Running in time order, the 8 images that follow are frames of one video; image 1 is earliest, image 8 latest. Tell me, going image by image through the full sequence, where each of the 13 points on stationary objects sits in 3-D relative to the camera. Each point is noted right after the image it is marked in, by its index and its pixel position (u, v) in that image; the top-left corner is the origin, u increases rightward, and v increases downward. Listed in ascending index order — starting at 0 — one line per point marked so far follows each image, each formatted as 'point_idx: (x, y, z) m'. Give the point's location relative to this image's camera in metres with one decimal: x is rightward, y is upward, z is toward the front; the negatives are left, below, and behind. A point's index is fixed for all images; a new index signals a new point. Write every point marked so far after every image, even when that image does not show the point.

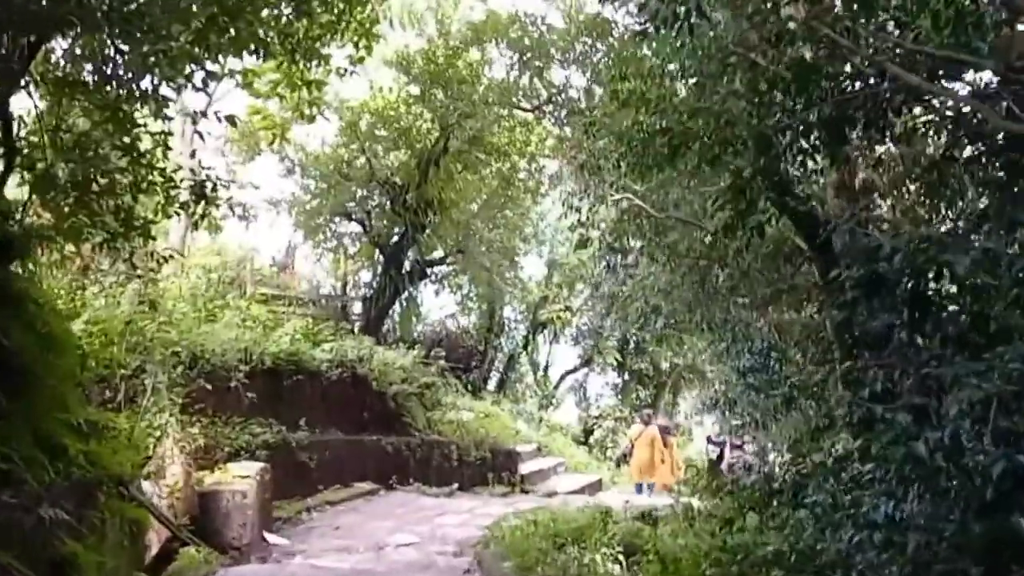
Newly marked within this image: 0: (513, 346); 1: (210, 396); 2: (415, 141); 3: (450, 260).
0: (-0.1, -0.3, +6.0) m
1: (-1.3, -0.5, +4.3) m
2: (-0.5, +0.9, +5.6) m
3: (-0.4, +0.2, +6.0) m
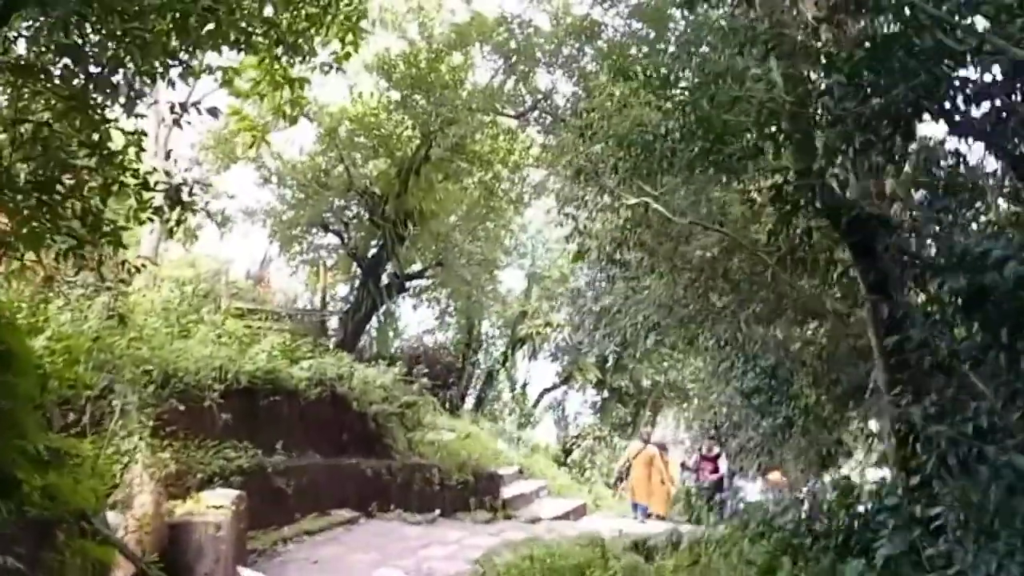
0: (-0.2, -0.4, +5.8) m
1: (-1.3, -0.5, +4.0) m
2: (-0.6, +0.8, +5.4) m
3: (-0.5, +0.1, +5.8) m
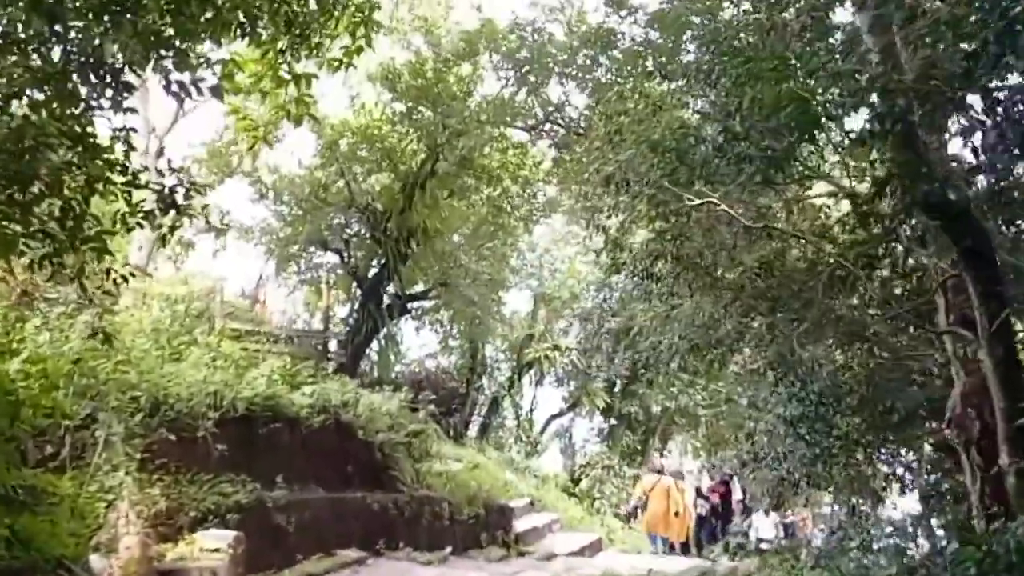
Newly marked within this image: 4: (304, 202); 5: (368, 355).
0: (-0.1, -0.5, +5.5) m
1: (-1.3, -0.6, +3.7) m
2: (-0.6, +0.7, +5.2) m
3: (-0.4, 0.0, +5.5) m
4: (-1.1, +0.4, +5.3) m
5: (-0.8, -0.3, +5.3) m
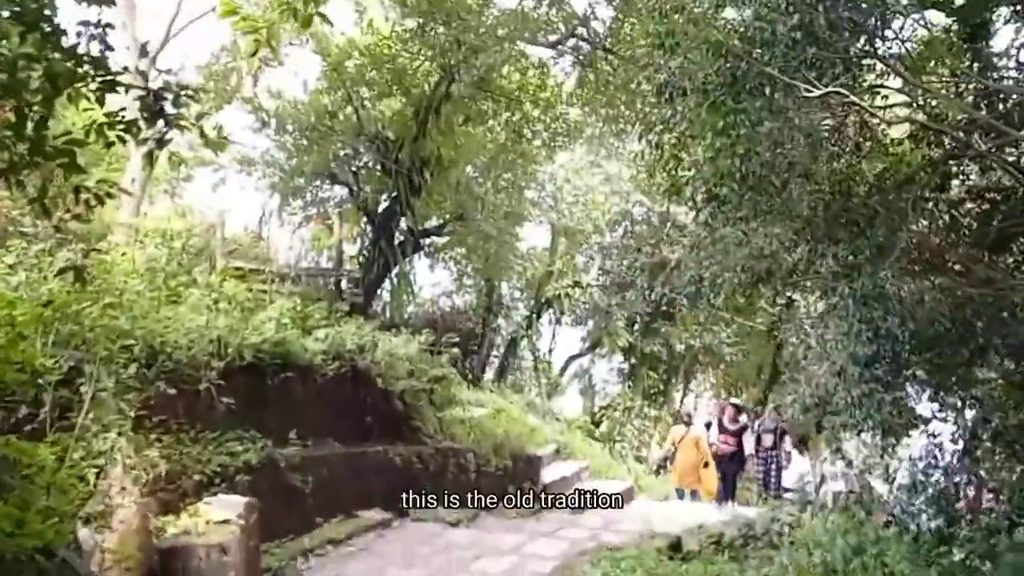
0: (0.0, -0.2, +5.2) m
1: (-1.2, -0.4, +3.4) m
2: (-0.5, +1.0, +4.8) m
3: (-0.3, +0.3, +5.2) m
4: (-1.0, +0.7, +4.9) m
5: (-0.6, 0.0, +5.0) m
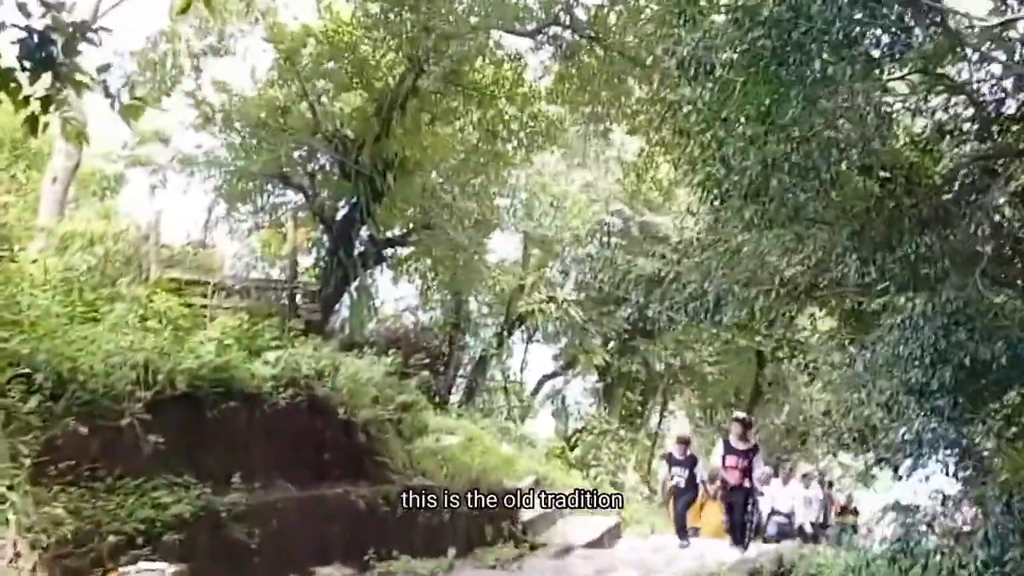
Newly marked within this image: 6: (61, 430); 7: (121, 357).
0: (-0.1, -0.3, +4.7) m
1: (-1.2, -0.4, +2.9) m
2: (-0.6, +0.9, +4.3) m
3: (-0.5, +0.2, +4.7) m
4: (-1.1, +0.7, +4.4) m
5: (-0.8, -0.1, +4.5) m
6: (-1.3, -0.4, +3.1) m
7: (-1.5, -0.3, +4.0) m
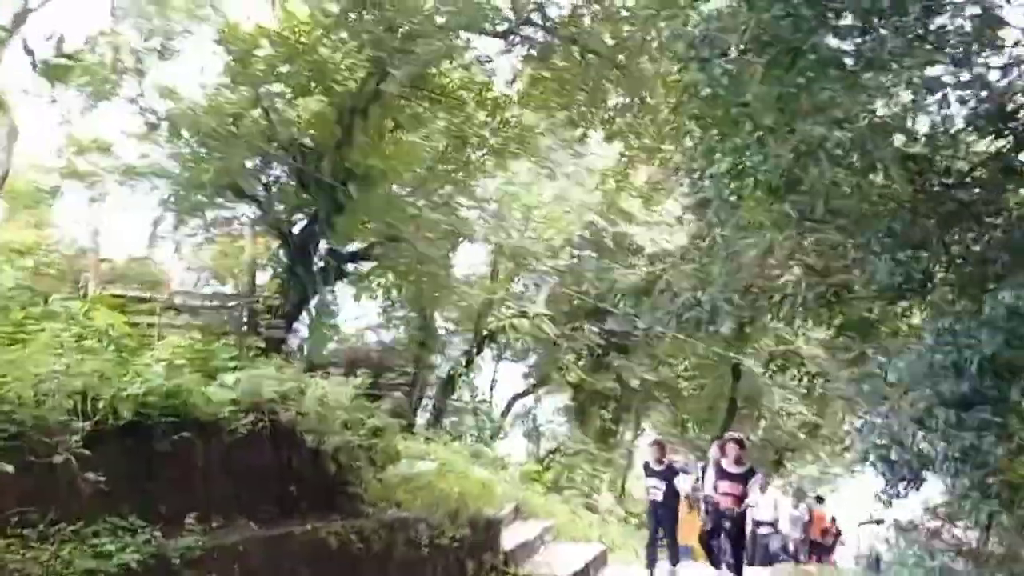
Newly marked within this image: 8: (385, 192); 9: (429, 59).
0: (-0.3, -0.3, +4.4) m
1: (-1.3, -0.5, +2.6) m
2: (-0.7, +0.8, +4.1) m
3: (-0.6, +0.2, +4.4) m
4: (-1.2, +0.6, +4.1) m
5: (-0.9, -0.2, +4.2) m
6: (-1.4, -0.5, +2.8) m
7: (-1.6, -0.3, +3.7) m
8: (-0.5, +0.4, +4.3) m
9: (-0.3, +1.0, +4.1) m
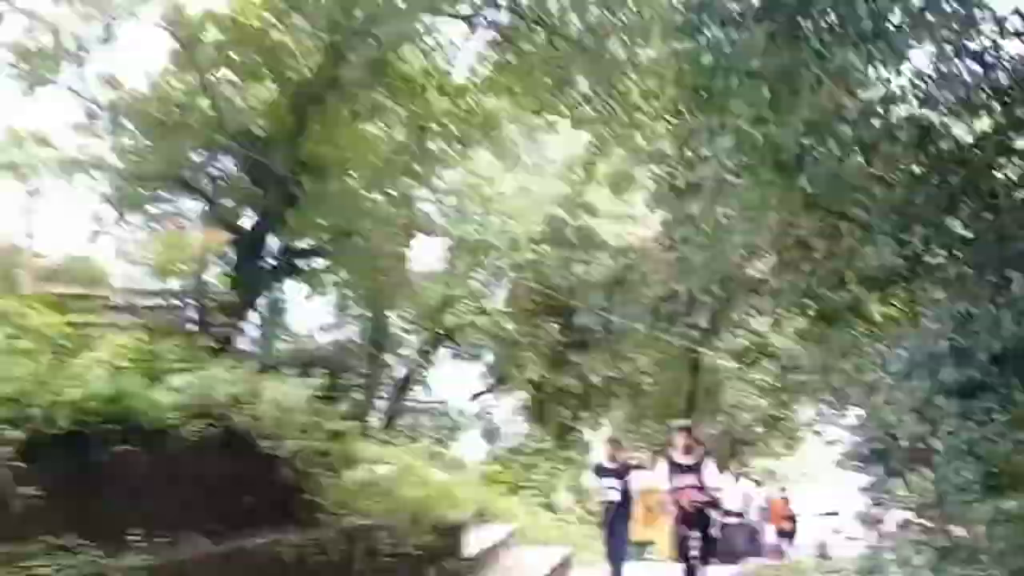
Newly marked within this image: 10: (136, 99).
0: (-0.4, -0.3, +4.3) m
1: (-1.3, -0.5, +2.4) m
2: (-0.9, +0.9, +3.9) m
3: (-0.8, +0.2, +4.3) m
4: (-1.4, +0.6, +3.9) m
5: (-1.0, -0.2, +4.0) m
6: (-1.5, -0.5, +2.6) m
7: (-1.7, -0.3, +3.5) m
8: (-0.7, +0.4, +4.2) m
9: (-0.5, +1.0, +4.0) m
10: (-1.4, +0.7, +3.9) m
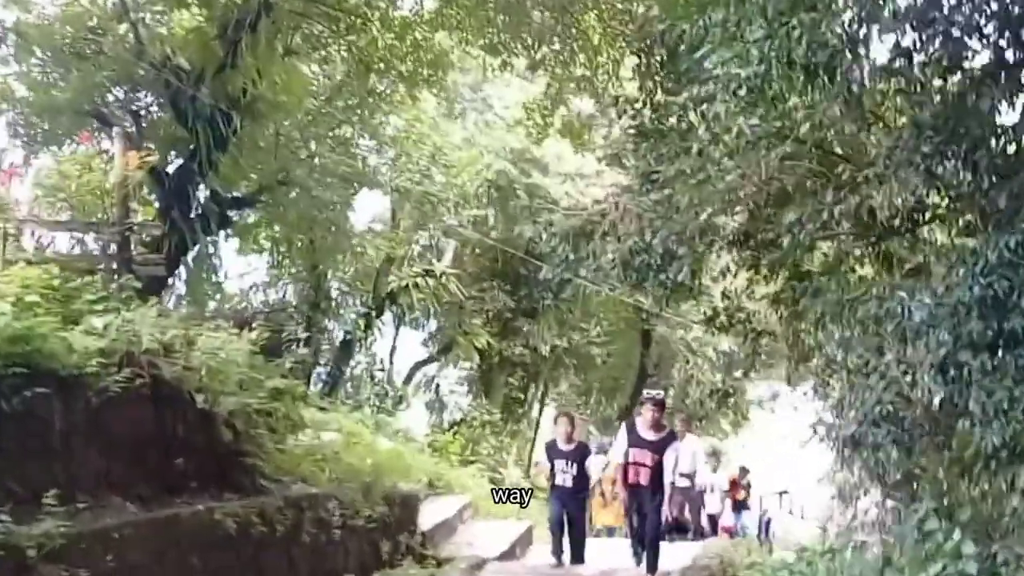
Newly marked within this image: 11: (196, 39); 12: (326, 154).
0: (-0.6, -0.1, +4.0) m
1: (-1.4, -0.3, +2.0) m
2: (-1.0, +1.0, +3.5) m
3: (-0.9, +0.3, +3.9) m
4: (-1.5, +0.8, +3.5) m
5: (-1.2, 0.0, +3.6) m
6: (-1.5, -0.3, +2.2) m
7: (-1.8, -0.2, +3.1) m
8: (-0.9, +0.6, +3.8) m
9: (-0.6, +1.1, +3.6) m
10: (-1.6, +0.9, +3.5) m
11: (-1.1, +0.9, +3.7) m
12: (-0.7, +0.5, +4.0) m
